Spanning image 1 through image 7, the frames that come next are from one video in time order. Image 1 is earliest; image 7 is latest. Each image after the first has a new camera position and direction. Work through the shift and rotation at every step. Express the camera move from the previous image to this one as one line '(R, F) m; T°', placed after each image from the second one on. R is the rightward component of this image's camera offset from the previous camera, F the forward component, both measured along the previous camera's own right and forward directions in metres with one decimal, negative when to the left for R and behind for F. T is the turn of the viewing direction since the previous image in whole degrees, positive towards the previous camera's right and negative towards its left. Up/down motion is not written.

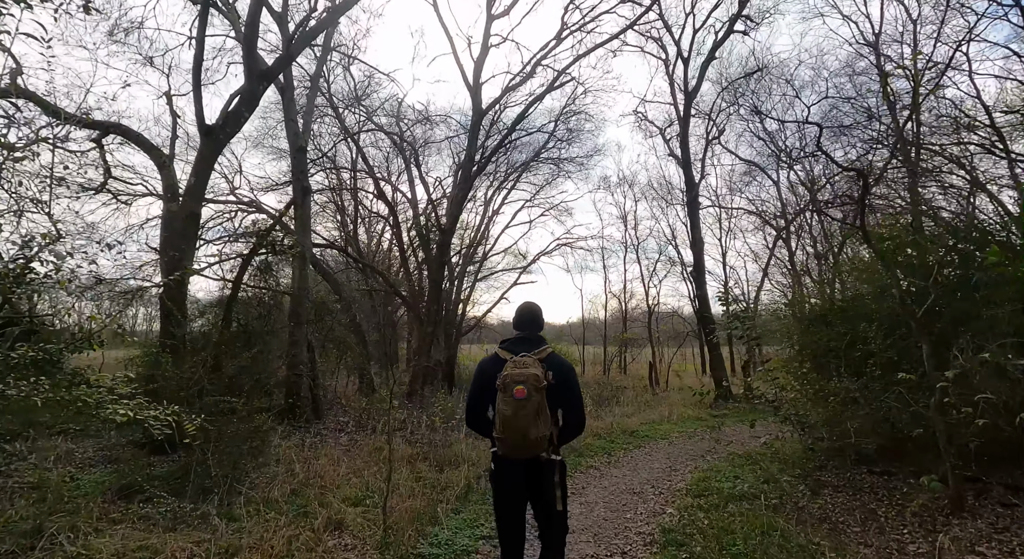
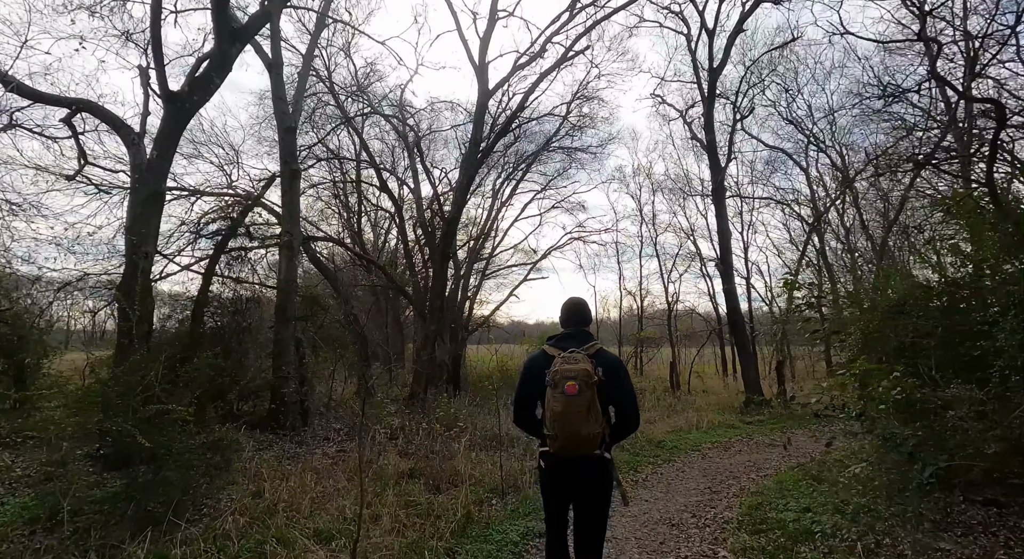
(0.0, +1.1) m; -1°
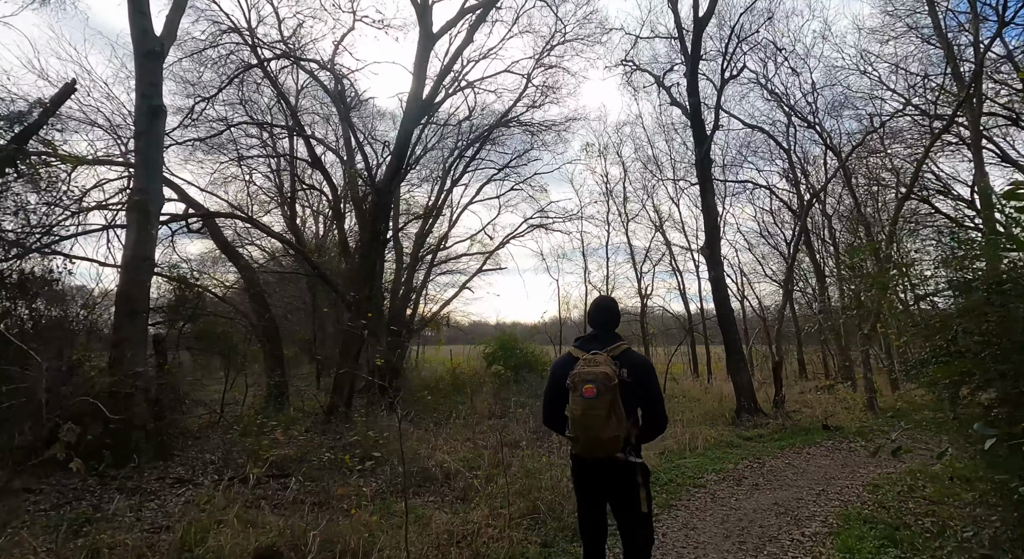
(+0.3, +2.4) m; +4°
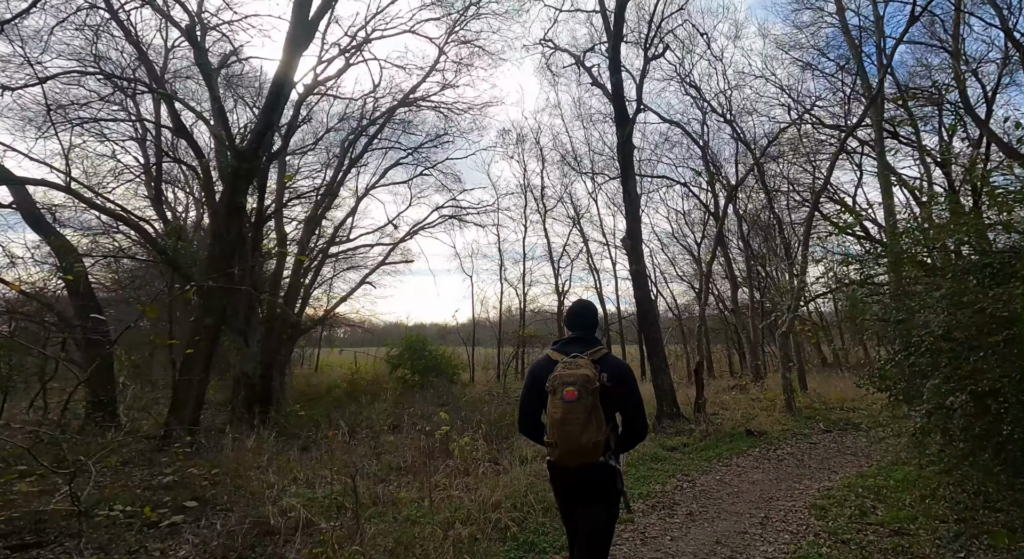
(+0.4, +1.4) m; +9°
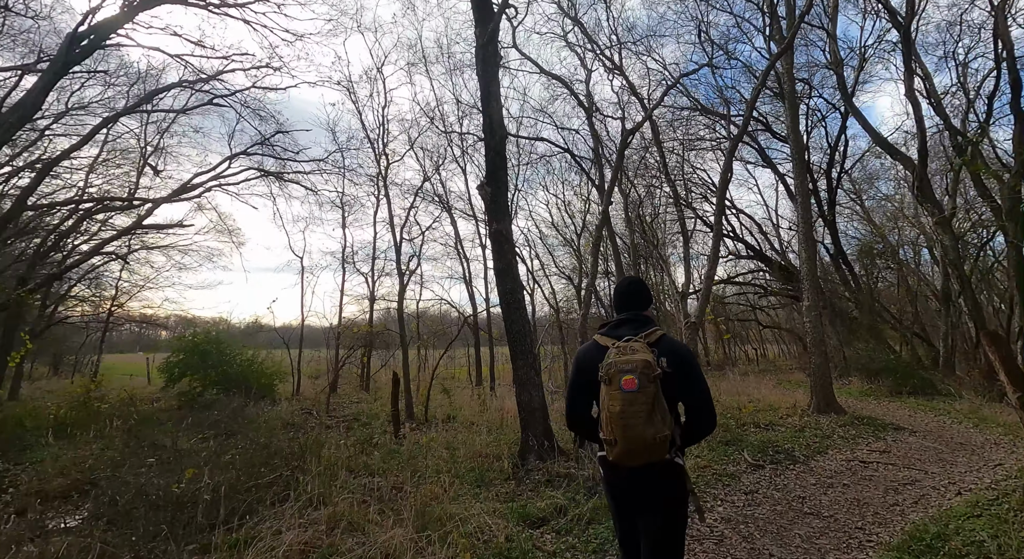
(+1.2, +3.7) m; +13°
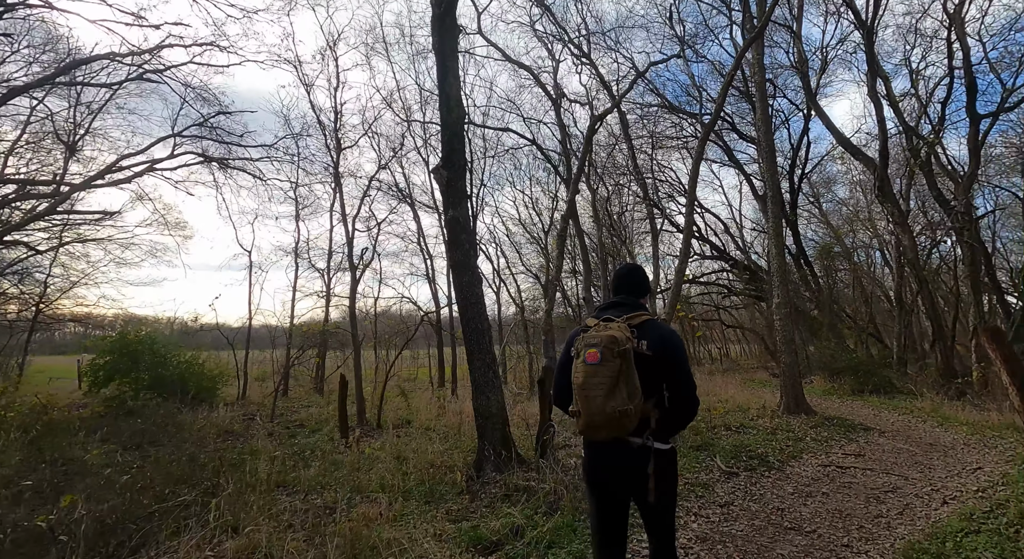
(+0.1, +0.6) m; +3°
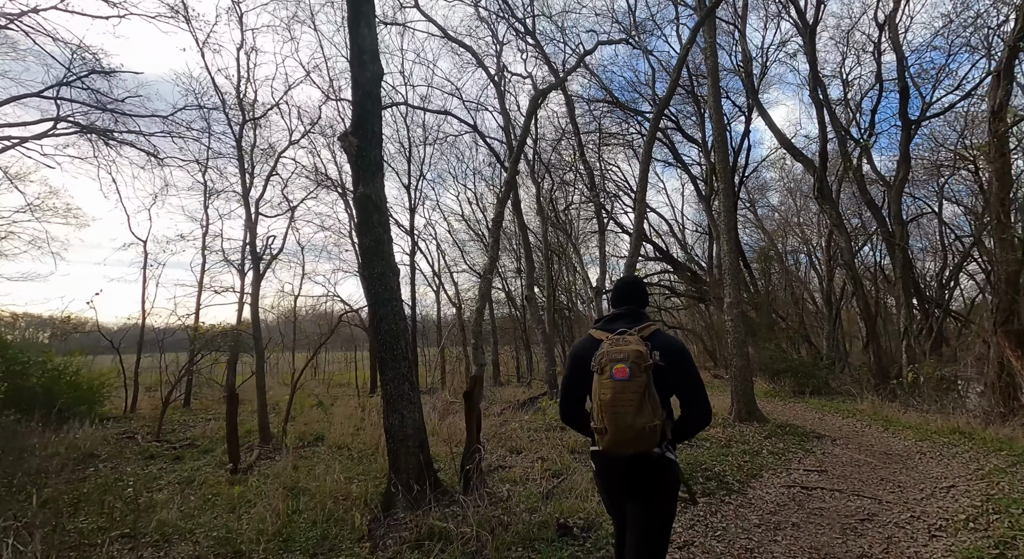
(+0.3, +1.1) m; +6°
